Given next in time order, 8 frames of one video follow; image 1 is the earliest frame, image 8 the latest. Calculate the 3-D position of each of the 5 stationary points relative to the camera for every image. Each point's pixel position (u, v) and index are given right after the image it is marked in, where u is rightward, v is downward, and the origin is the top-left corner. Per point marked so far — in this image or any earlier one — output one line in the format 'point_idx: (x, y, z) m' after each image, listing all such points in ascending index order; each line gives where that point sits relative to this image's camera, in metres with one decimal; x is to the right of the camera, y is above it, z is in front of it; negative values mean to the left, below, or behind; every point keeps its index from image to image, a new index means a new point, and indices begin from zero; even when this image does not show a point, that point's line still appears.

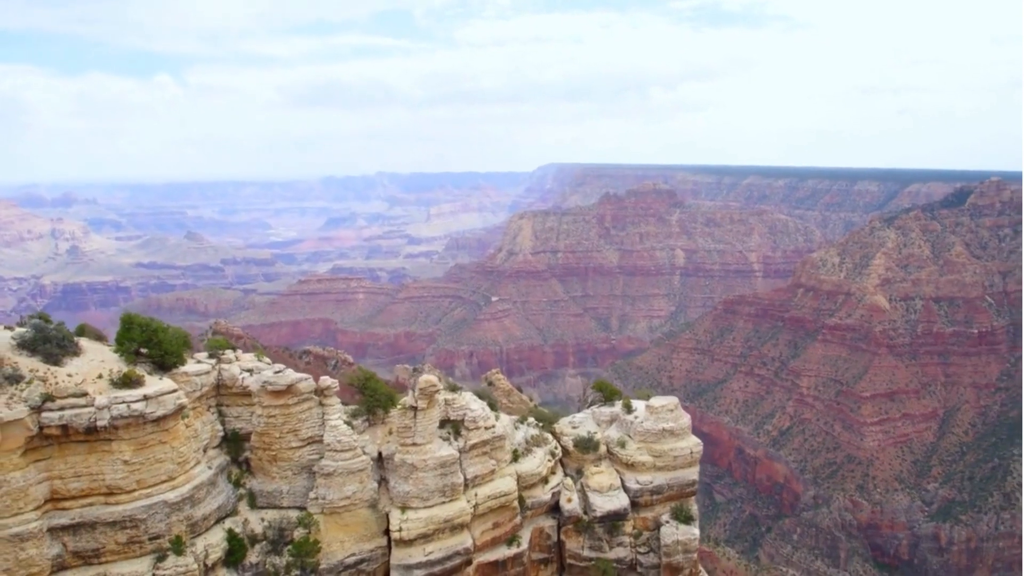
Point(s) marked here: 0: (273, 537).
0: (-5.6, -5.8, +17.8) m
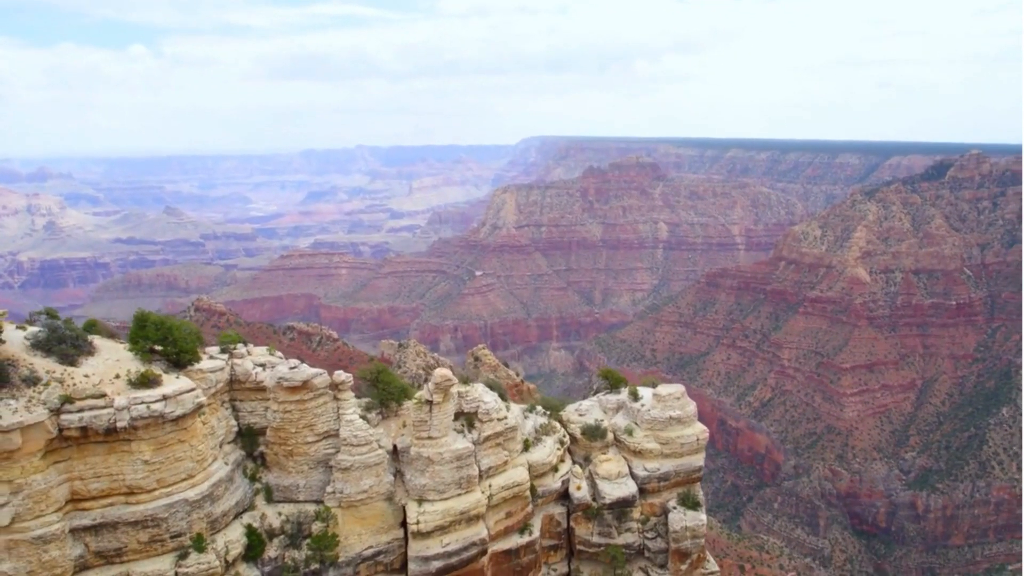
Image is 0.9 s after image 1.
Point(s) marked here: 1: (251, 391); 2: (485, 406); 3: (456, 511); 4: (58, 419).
0: (-5.2, -5.7, +17.9) m
1: (-6.5, -2.5, +18.8) m
2: (-0.7, -3.0, +19.5) m
3: (-1.4, -5.4, +18.3) m
4: (-8.9, -2.6, +14.8) m
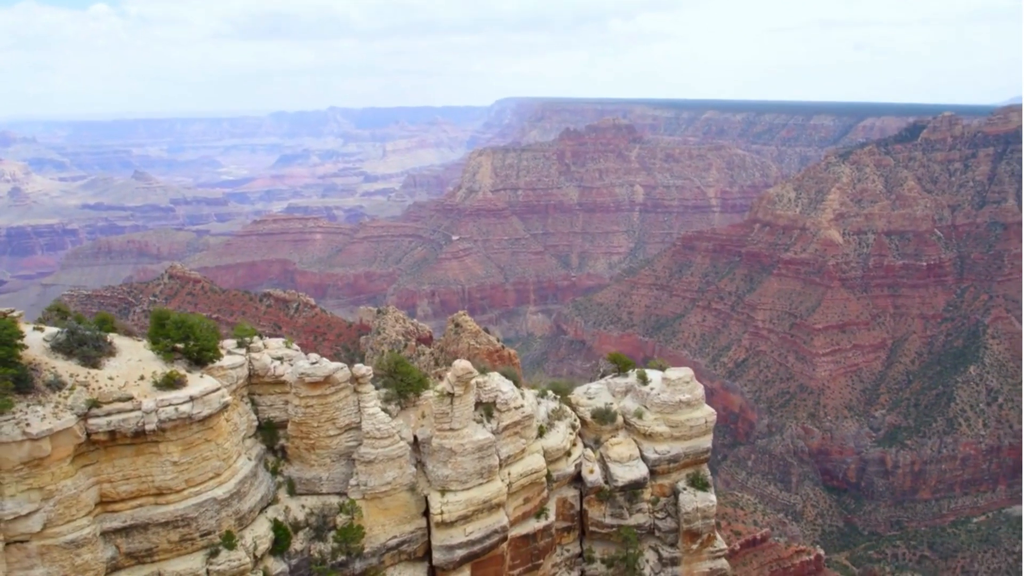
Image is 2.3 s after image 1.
0: (-4.7, -5.6, +18.1) m
1: (-6.0, -2.4, +18.8) m
2: (-0.2, -2.8, +19.7) m
3: (-0.8, -5.2, +18.6) m
4: (-8.3, -2.6, +14.8) m
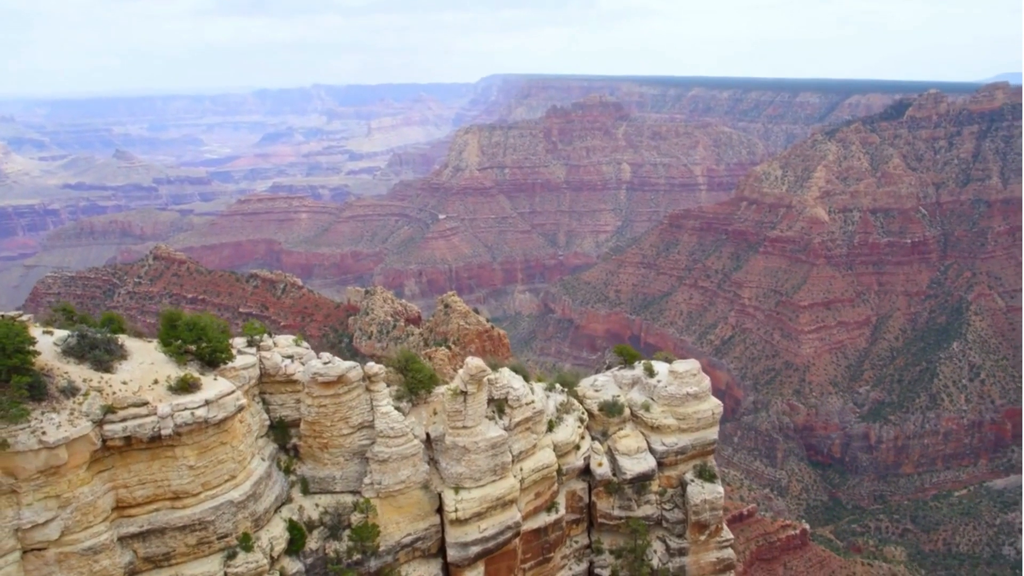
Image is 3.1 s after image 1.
0: (-4.3, -5.5, +18.1) m
1: (-5.7, -2.3, +18.7) m
2: (+0.1, -2.7, +19.7) m
3: (-0.5, -5.1, +18.6) m
4: (-7.9, -2.7, +14.6) m
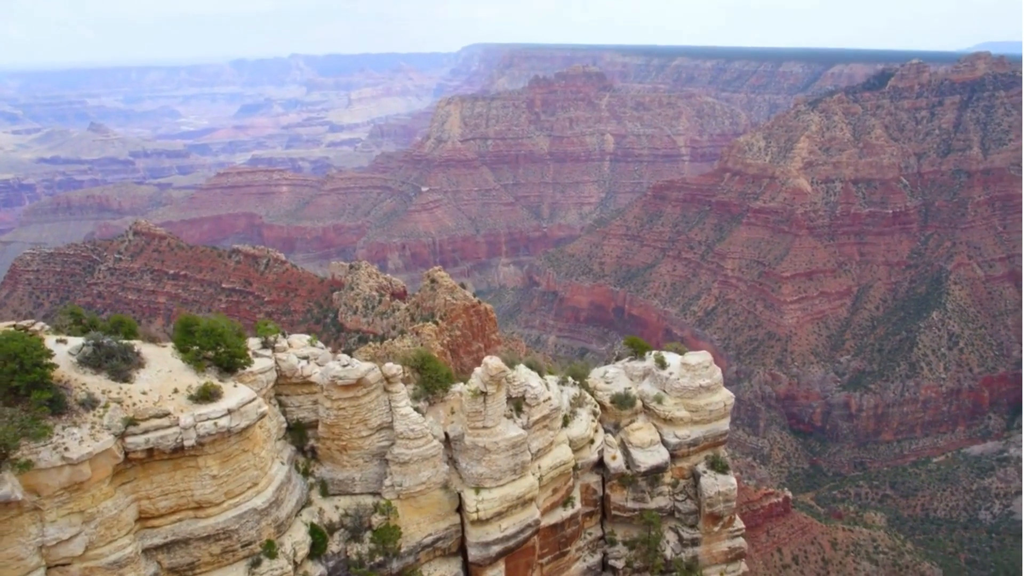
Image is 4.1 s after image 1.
0: (-3.8, -5.6, +18.0) m
1: (-5.2, -2.4, +18.4) m
2: (+0.5, -2.6, +19.6) m
3: (0.0, -5.1, +18.6) m
4: (-7.3, -2.9, +14.3) m
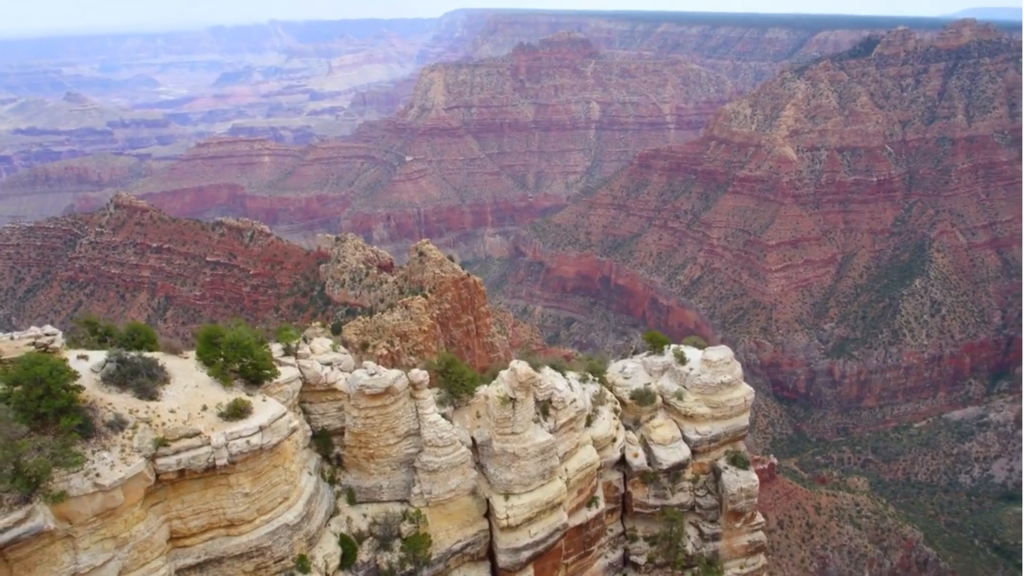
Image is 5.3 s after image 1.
0: (-3.1, -5.7, +17.7) m
1: (-4.5, -2.5, +18.0) m
2: (+1.2, -2.7, +19.3) m
3: (+0.7, -5.2, +18.4) m
4: (-6.5, -3.2, +13.9) m
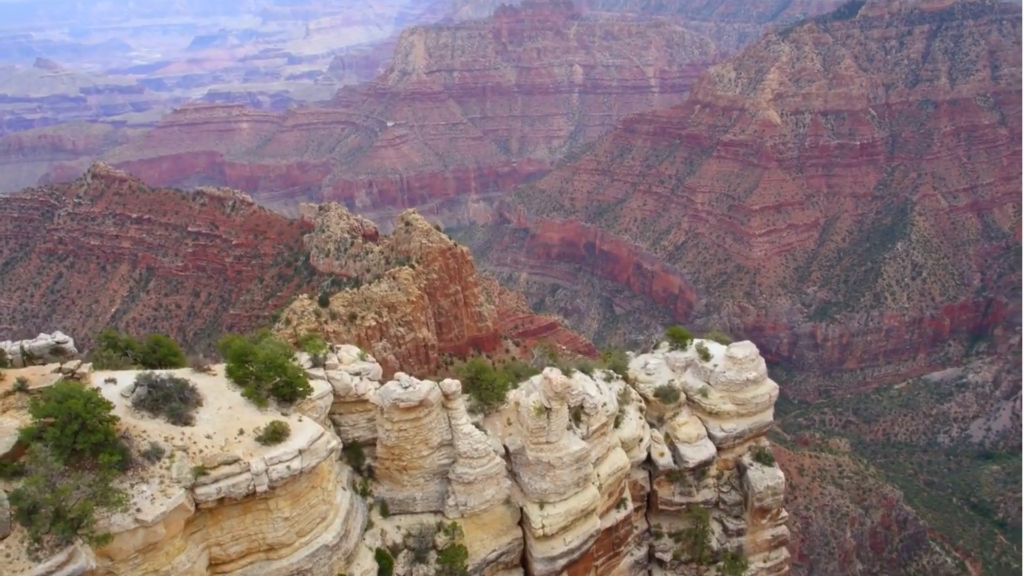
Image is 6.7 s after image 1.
0: (-2.2, -5.9, +17.5) m
1: (-3.7, -2.7, +17.6) m
2: (+2.0, -2.8, +19.0) m
3: (+1.5, -5.3, +18.2) m
4: (-5.6, -3.6, +13.5) m
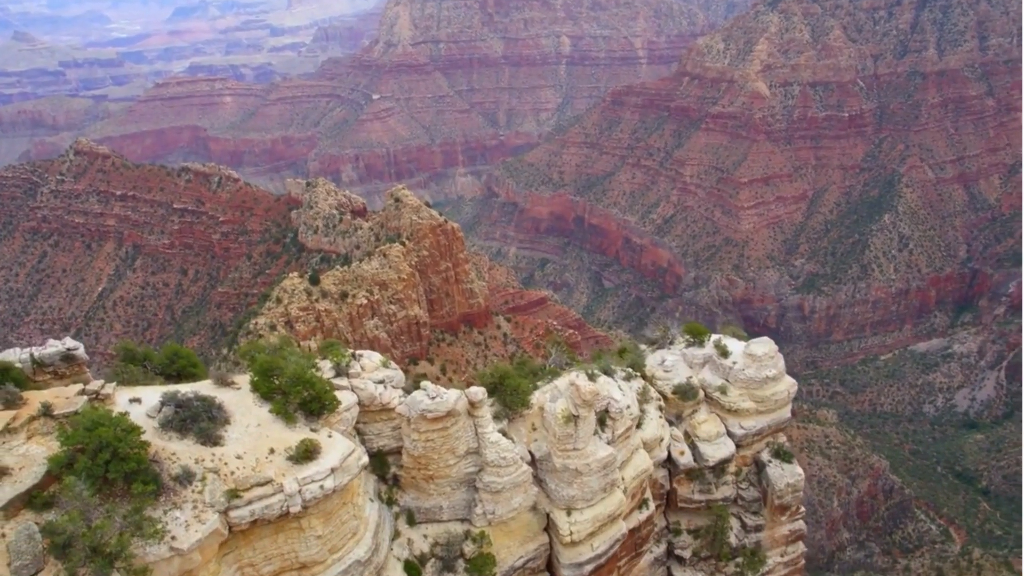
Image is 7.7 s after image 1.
0: (-1.6, -6.1, +17.3) m
1: (-3.1, -2.9, +17.3) m
2: (+2.6, -2.9, +18.8) m
3: (+2.2, -5.4, +18.1) m
4: (-4.9, -4.0, +13.2) m
